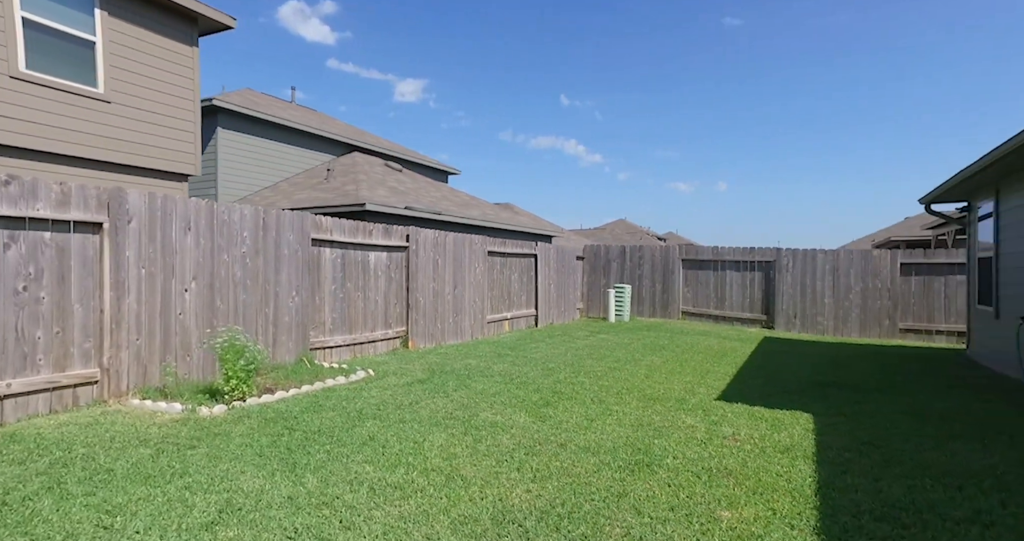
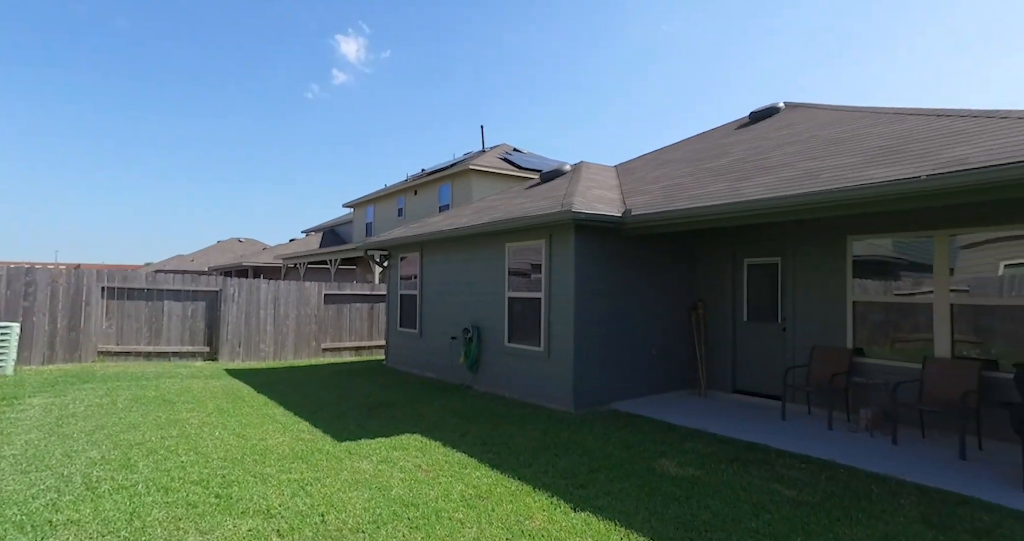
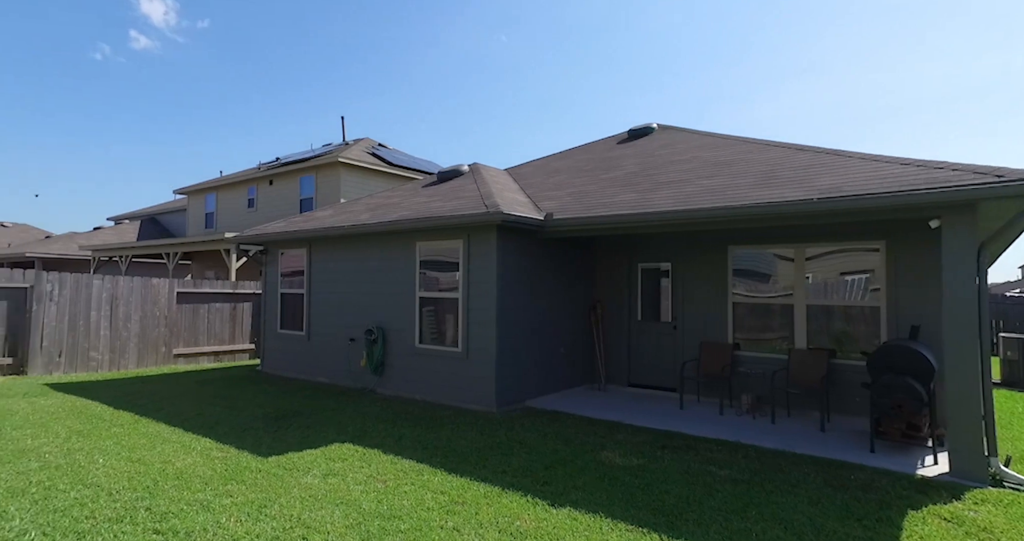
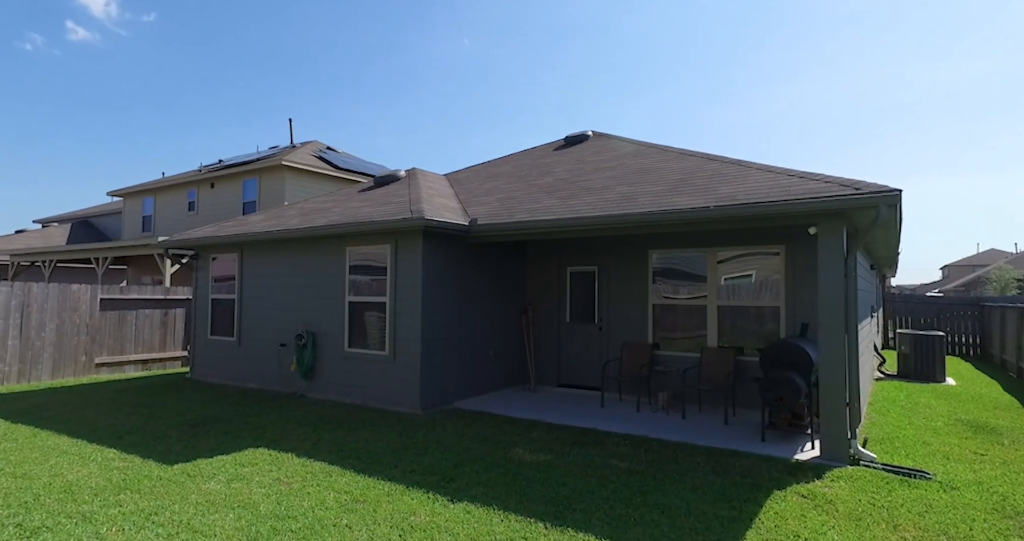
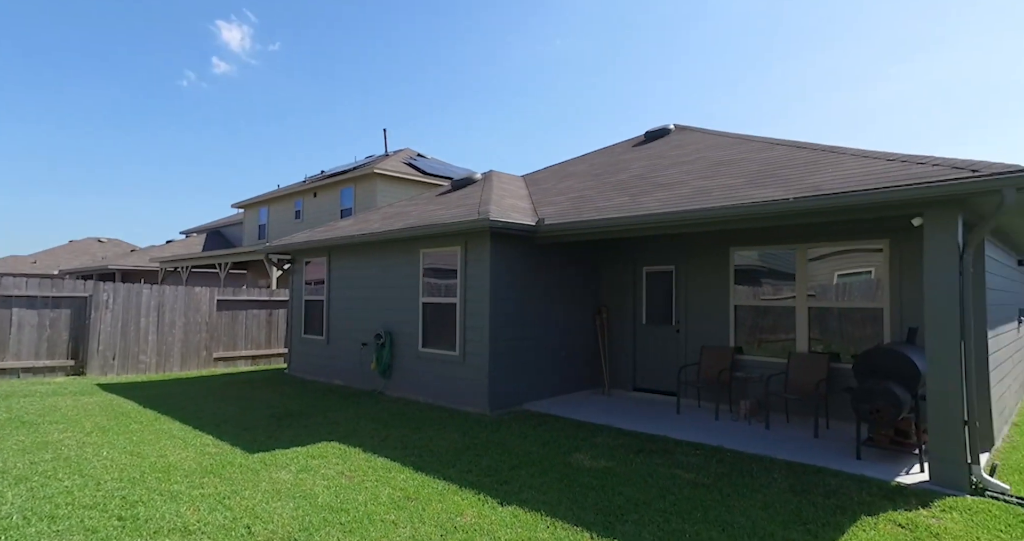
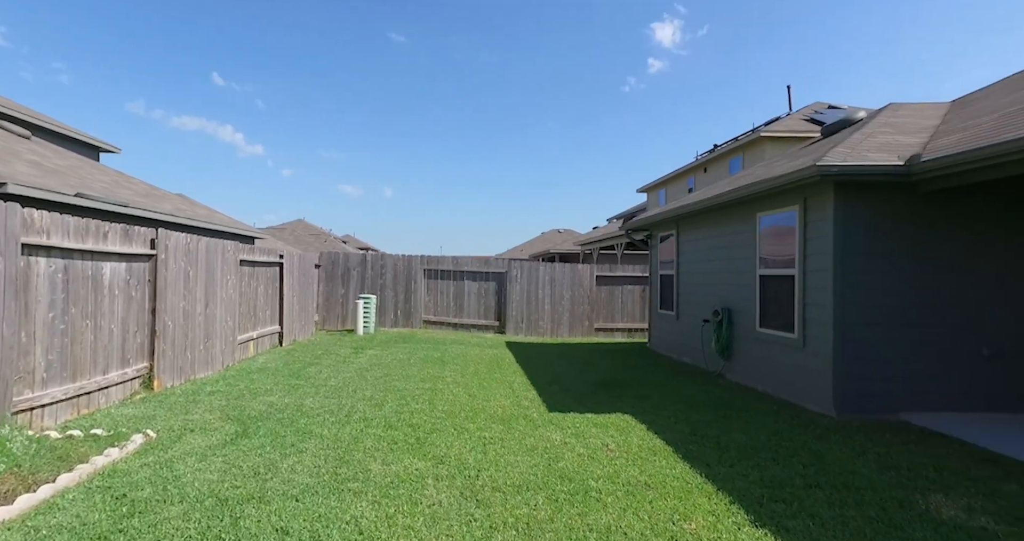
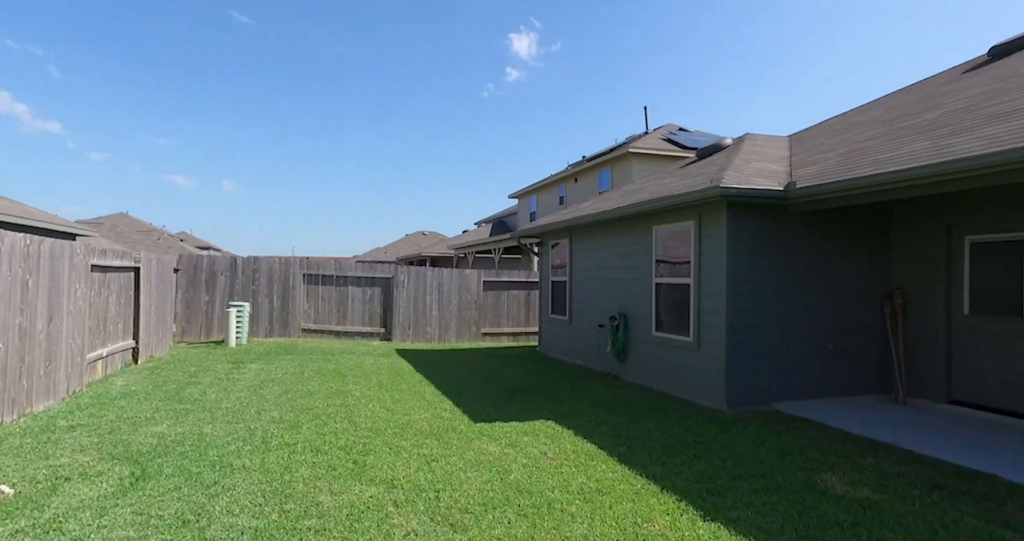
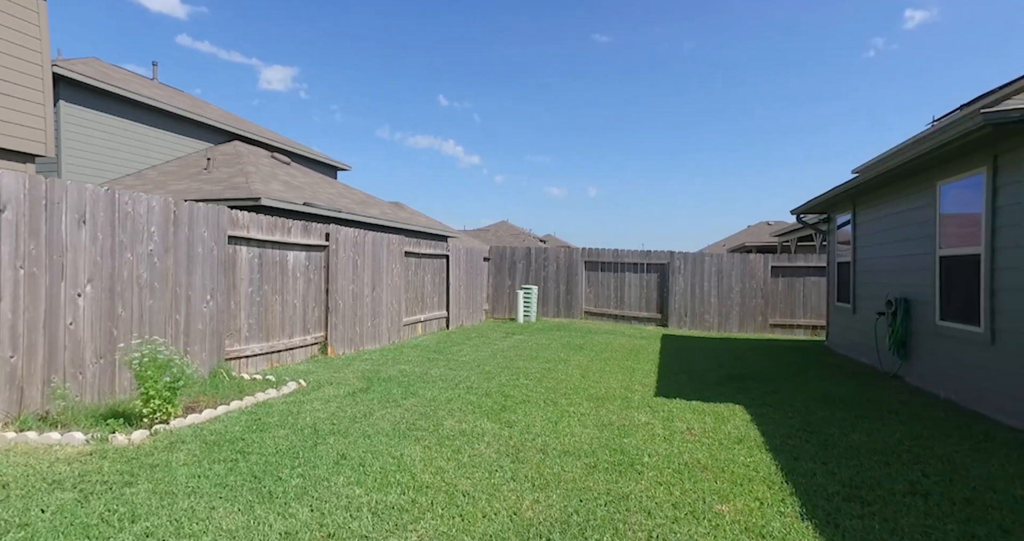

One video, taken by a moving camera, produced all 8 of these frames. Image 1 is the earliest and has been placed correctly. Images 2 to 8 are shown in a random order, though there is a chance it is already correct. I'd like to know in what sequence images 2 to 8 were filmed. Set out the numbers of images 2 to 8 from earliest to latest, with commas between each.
8, 6, 7, 2, 5, 4, 3
